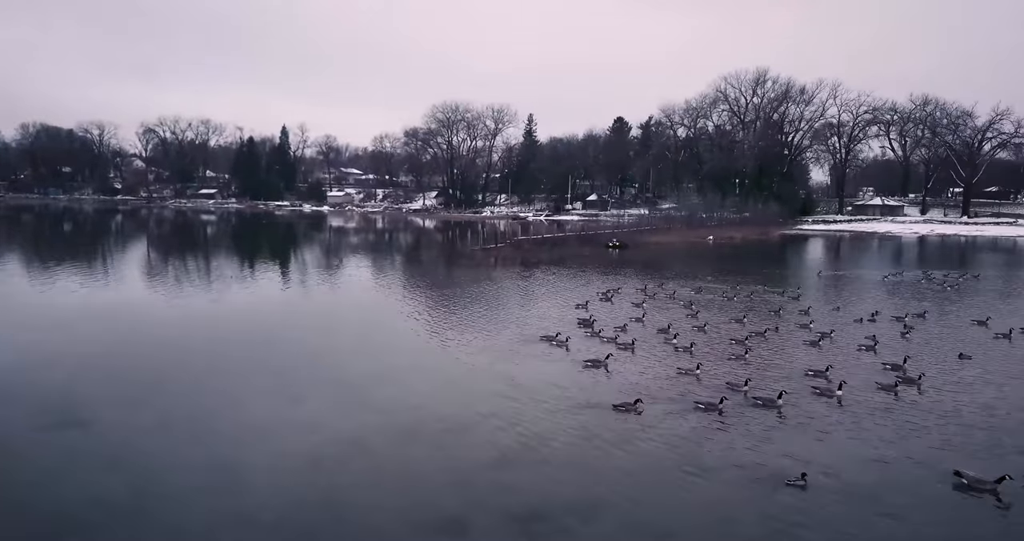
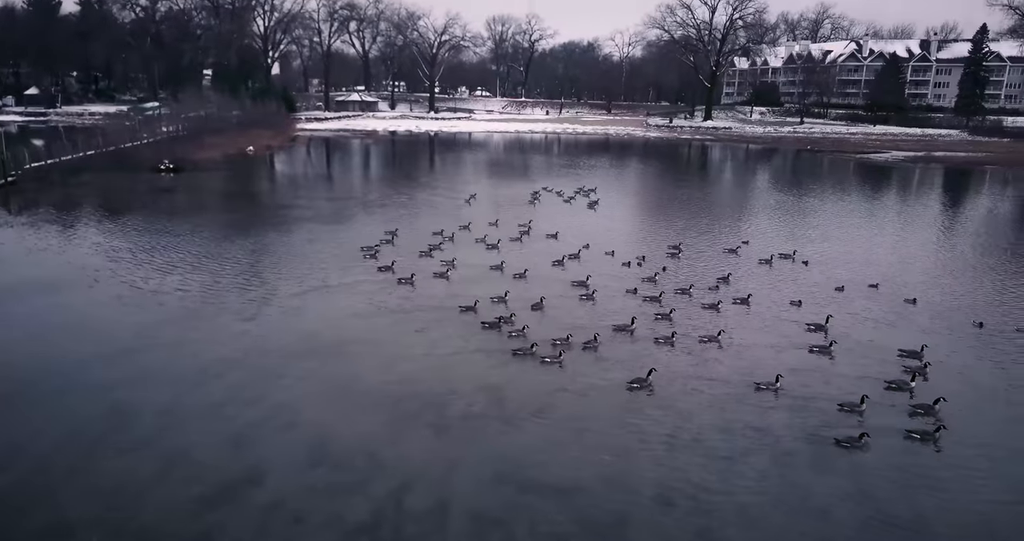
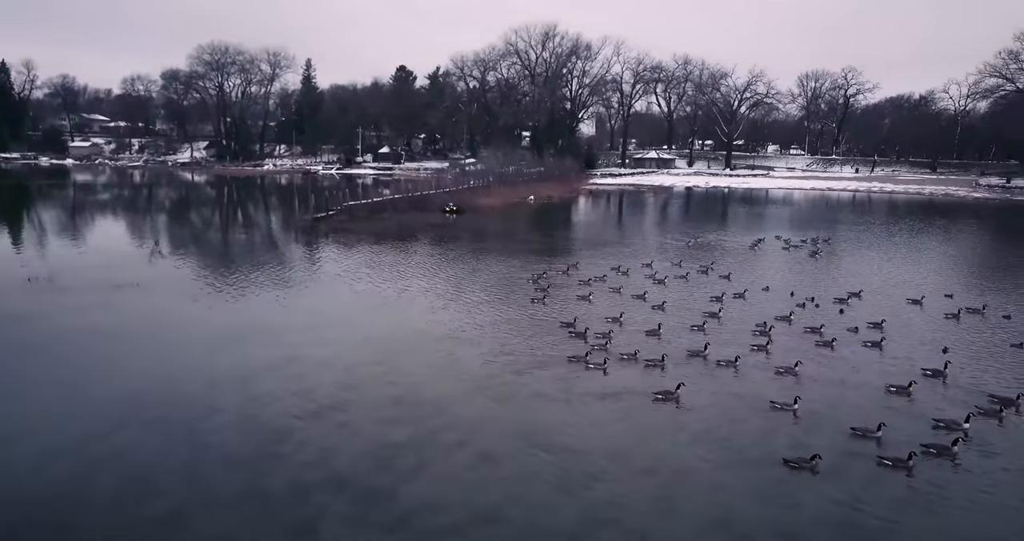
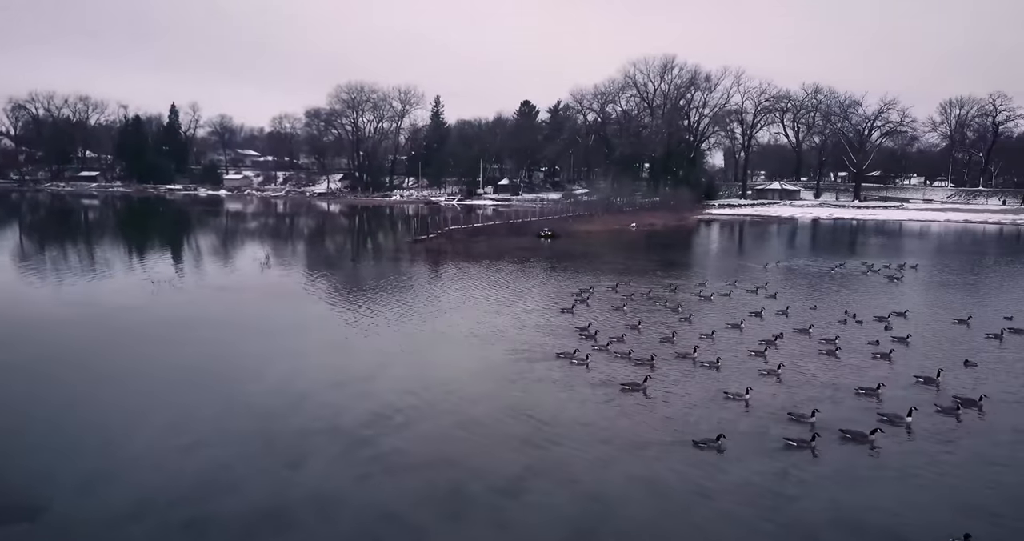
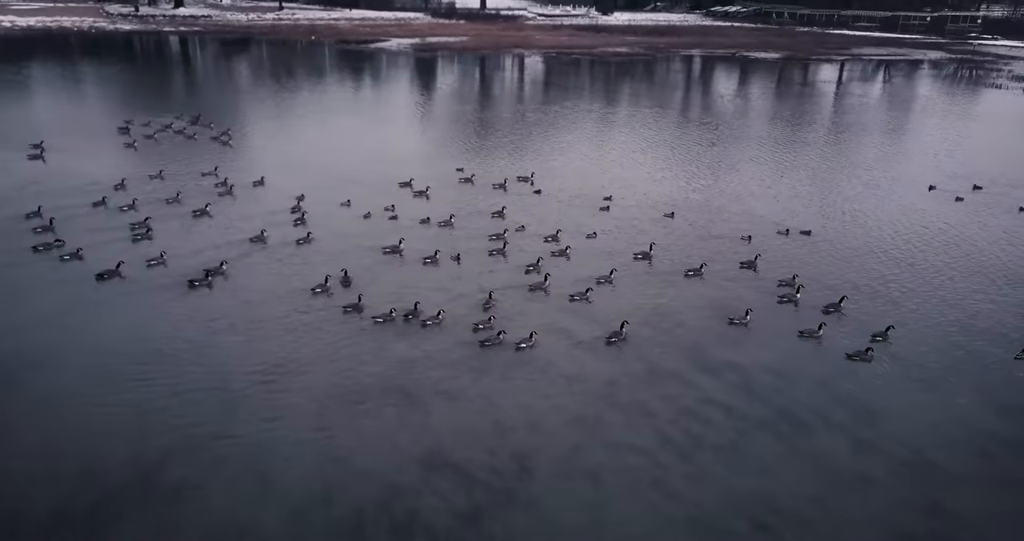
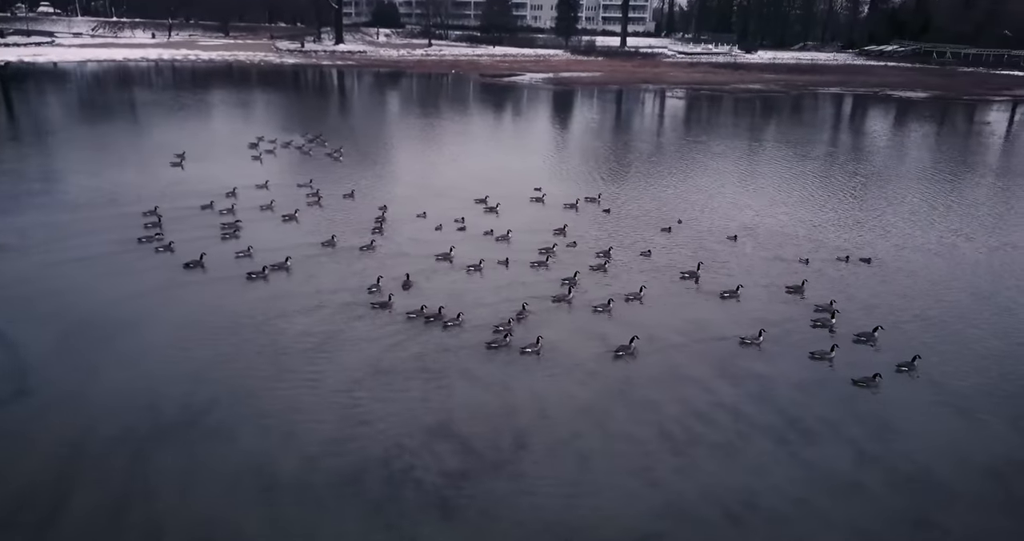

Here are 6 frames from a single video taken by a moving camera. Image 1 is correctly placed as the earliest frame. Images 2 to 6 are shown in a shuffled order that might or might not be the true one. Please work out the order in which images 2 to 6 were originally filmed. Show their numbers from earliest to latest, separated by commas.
4, 3, 2, 6, 5
